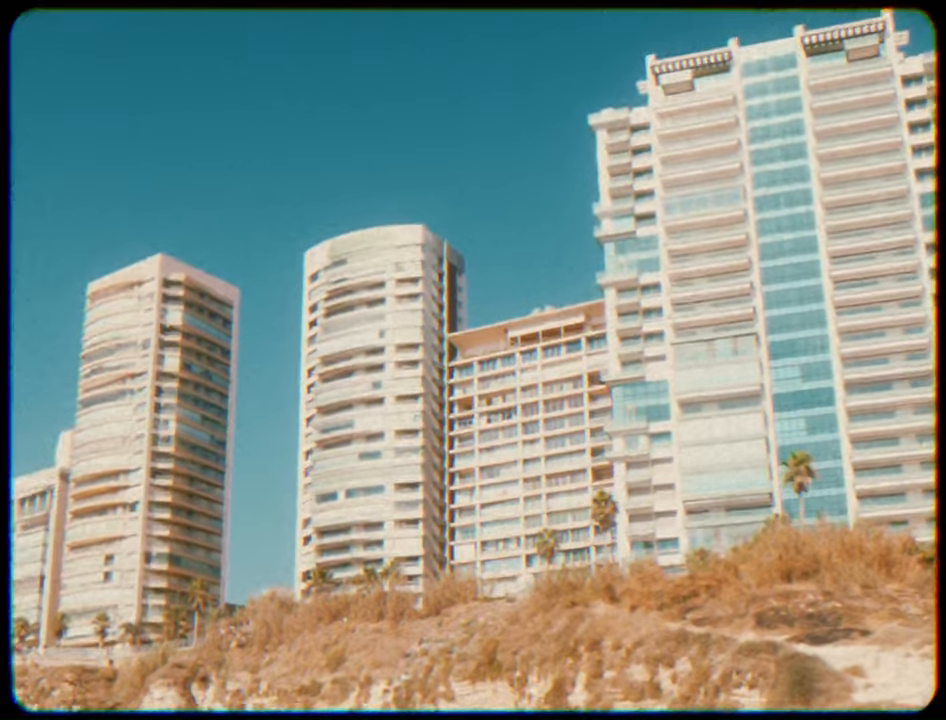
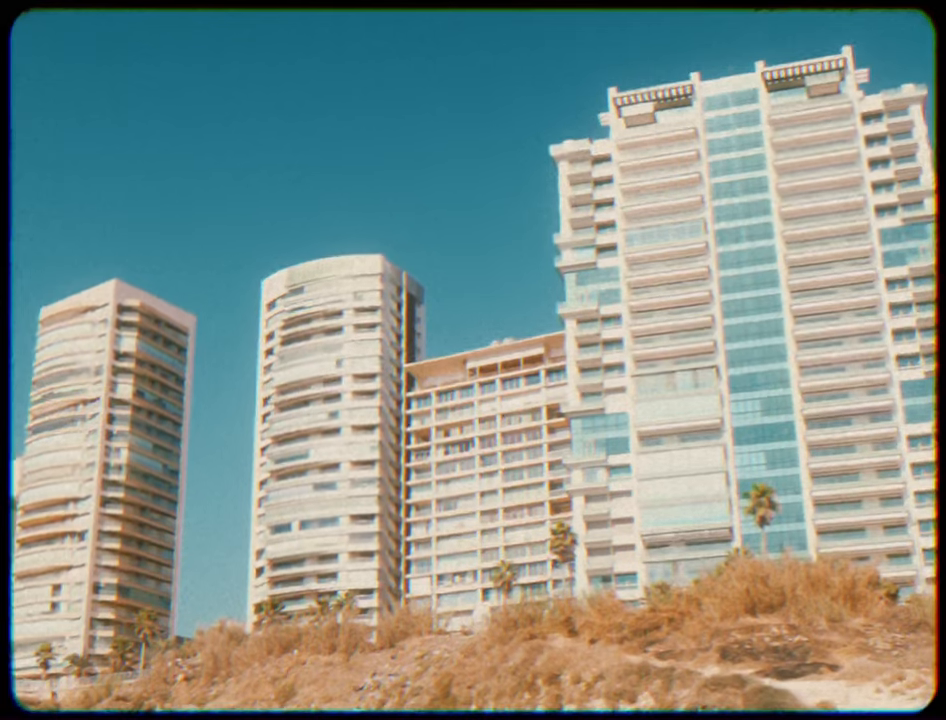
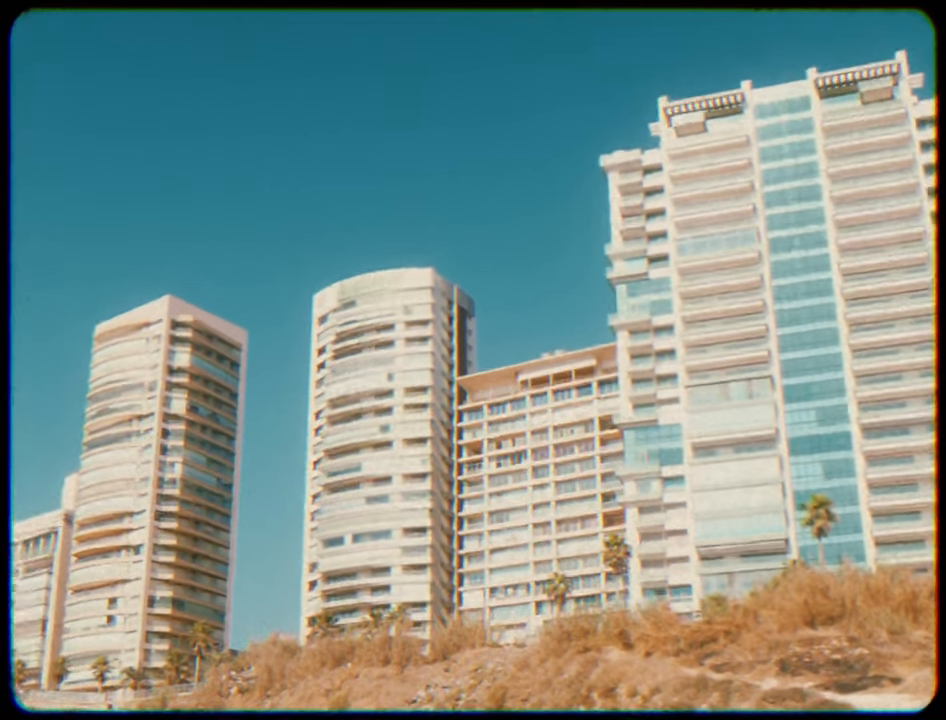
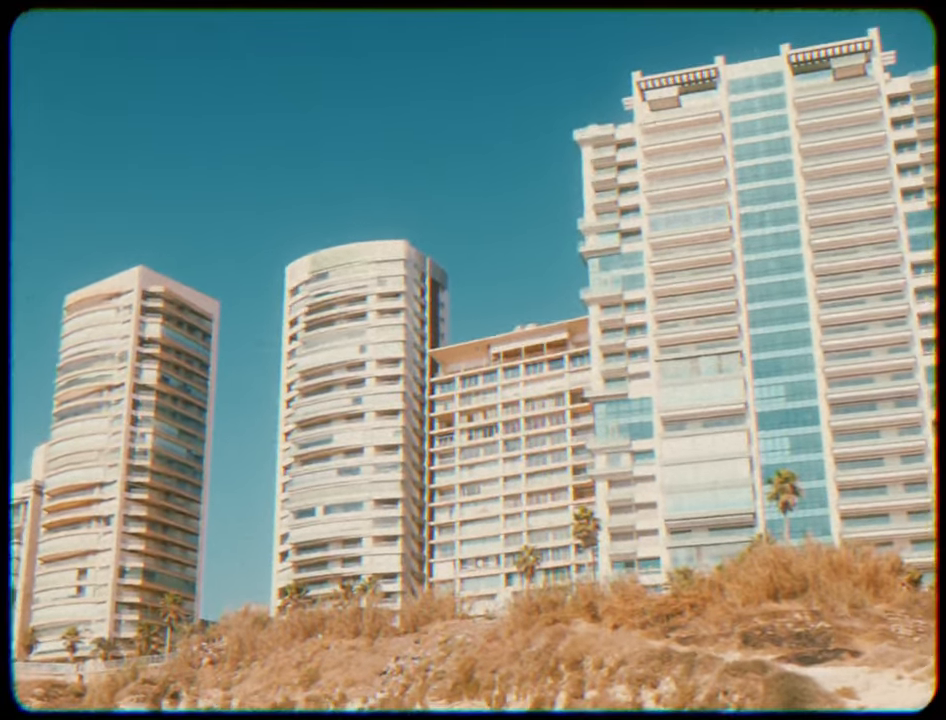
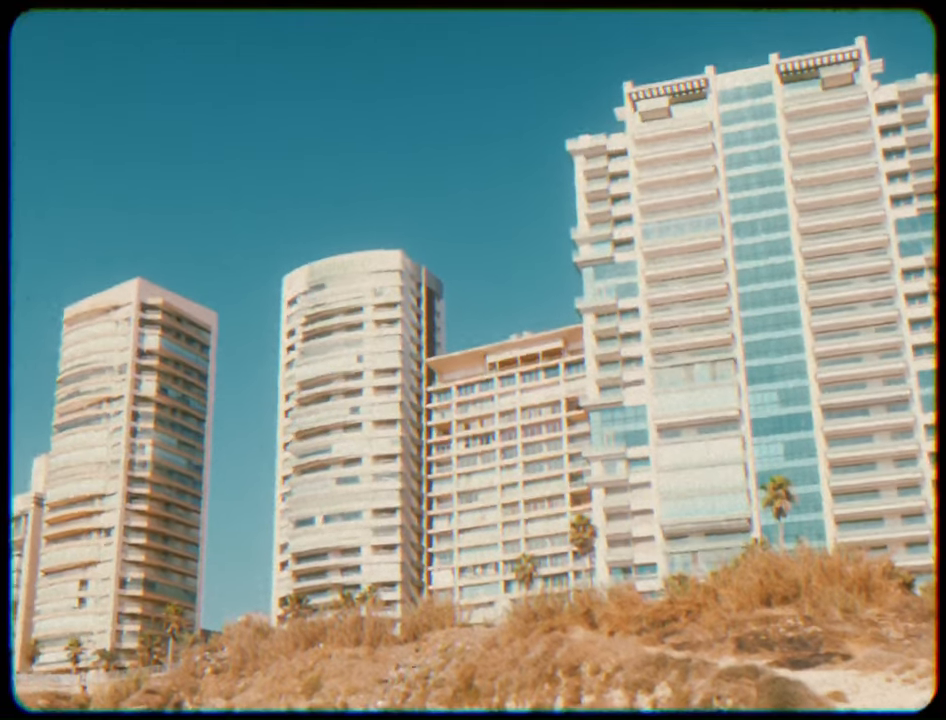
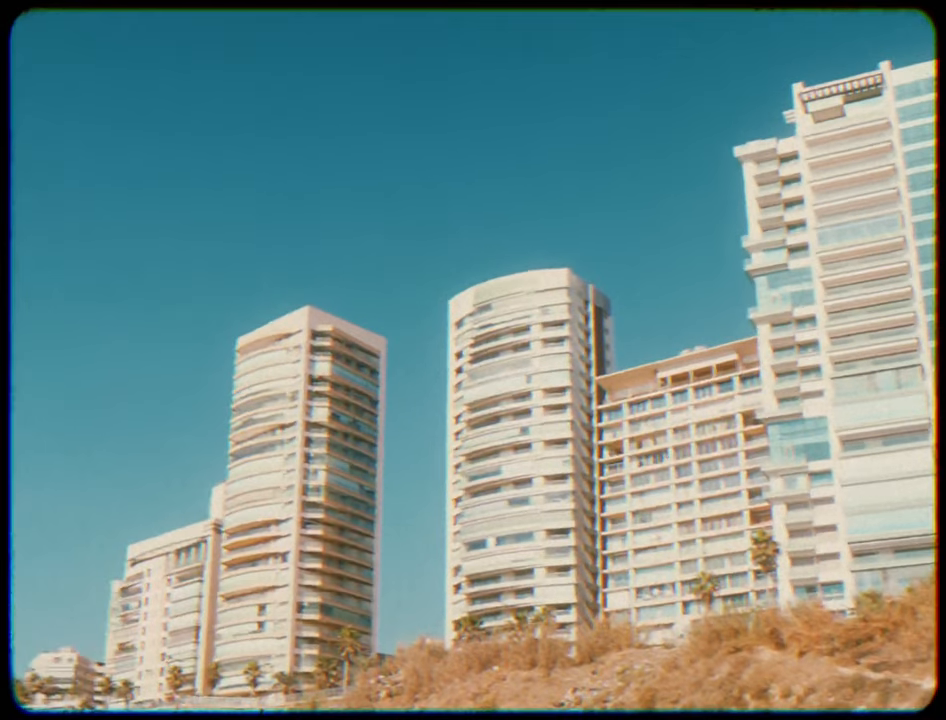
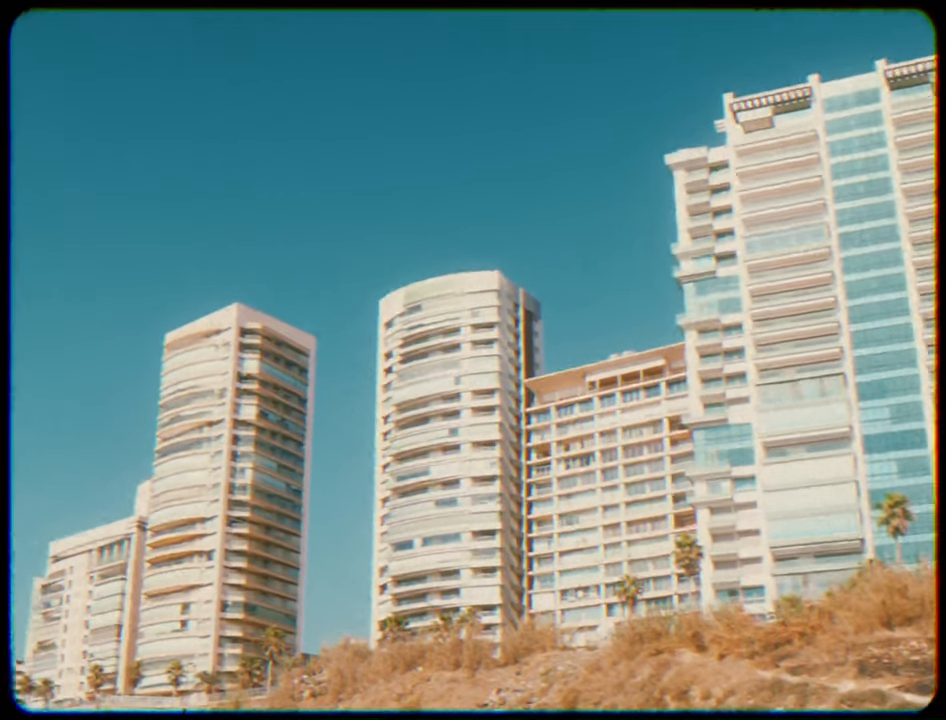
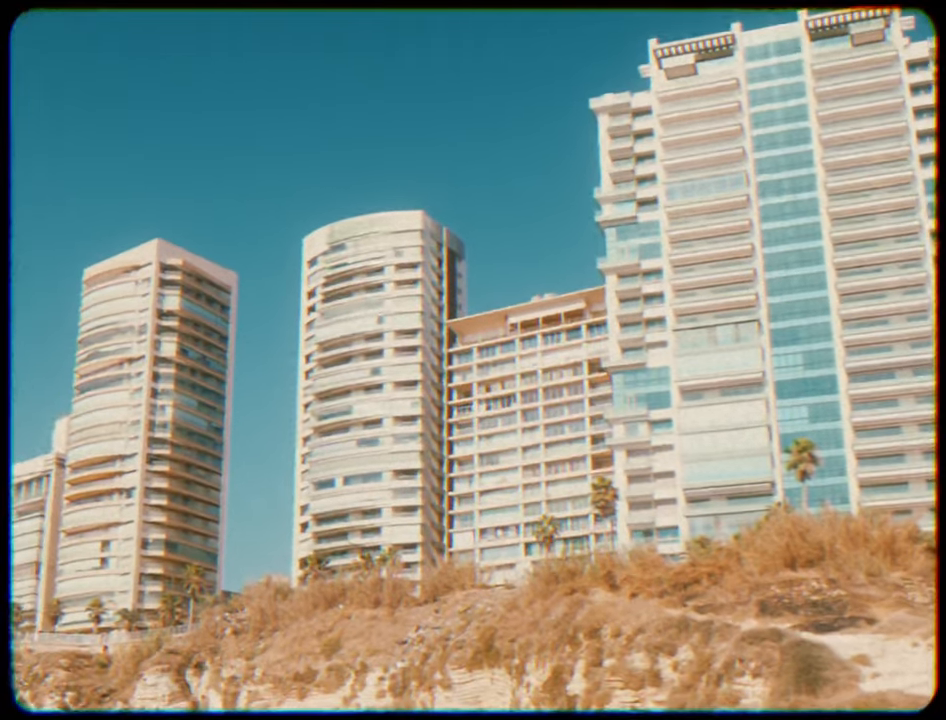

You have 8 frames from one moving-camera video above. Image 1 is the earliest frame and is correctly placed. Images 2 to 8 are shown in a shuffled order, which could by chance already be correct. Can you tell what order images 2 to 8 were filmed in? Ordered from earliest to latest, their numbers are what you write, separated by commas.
5, 8, 4, 2, 3, 7, 6
